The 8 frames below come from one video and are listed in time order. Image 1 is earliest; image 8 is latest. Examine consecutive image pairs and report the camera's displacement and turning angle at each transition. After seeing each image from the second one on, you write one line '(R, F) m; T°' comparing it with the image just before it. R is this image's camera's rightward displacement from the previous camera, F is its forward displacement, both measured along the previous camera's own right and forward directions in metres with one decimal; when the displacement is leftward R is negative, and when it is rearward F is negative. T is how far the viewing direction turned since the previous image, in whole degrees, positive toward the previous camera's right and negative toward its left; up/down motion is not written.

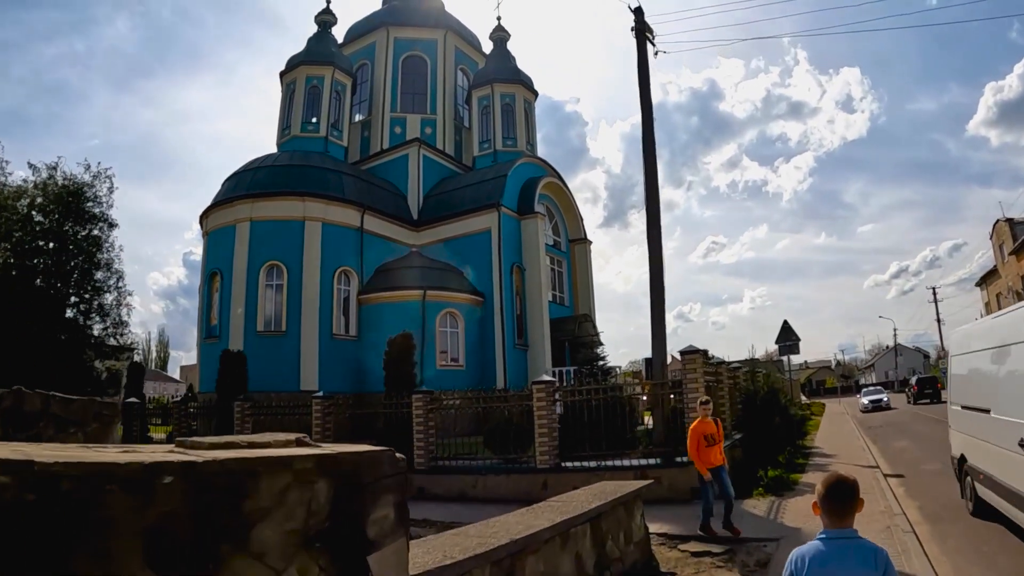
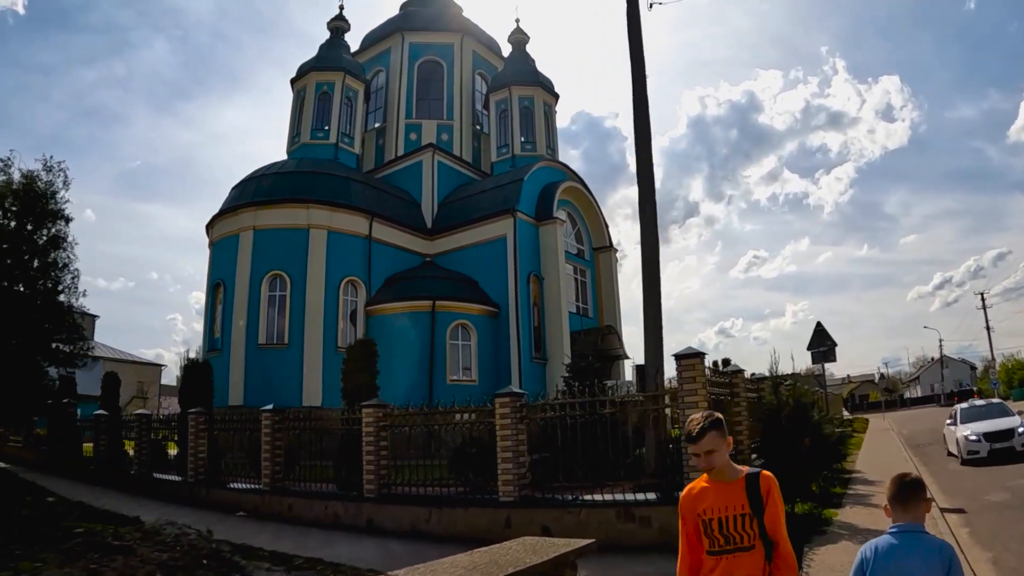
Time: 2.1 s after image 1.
(+0.8, +1.5) m; -3°
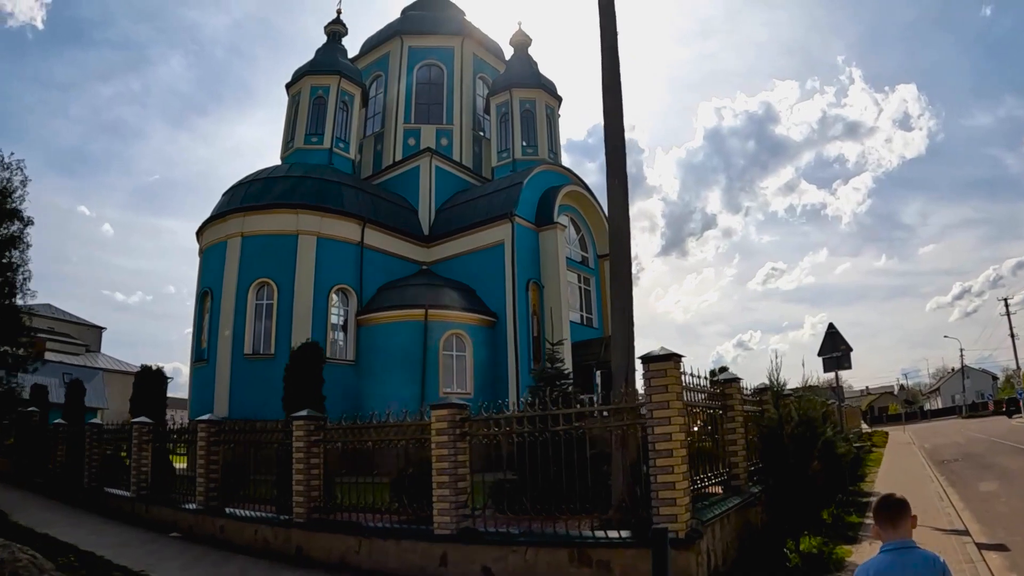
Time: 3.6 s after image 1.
(+0.6, +1.1) m; -1°
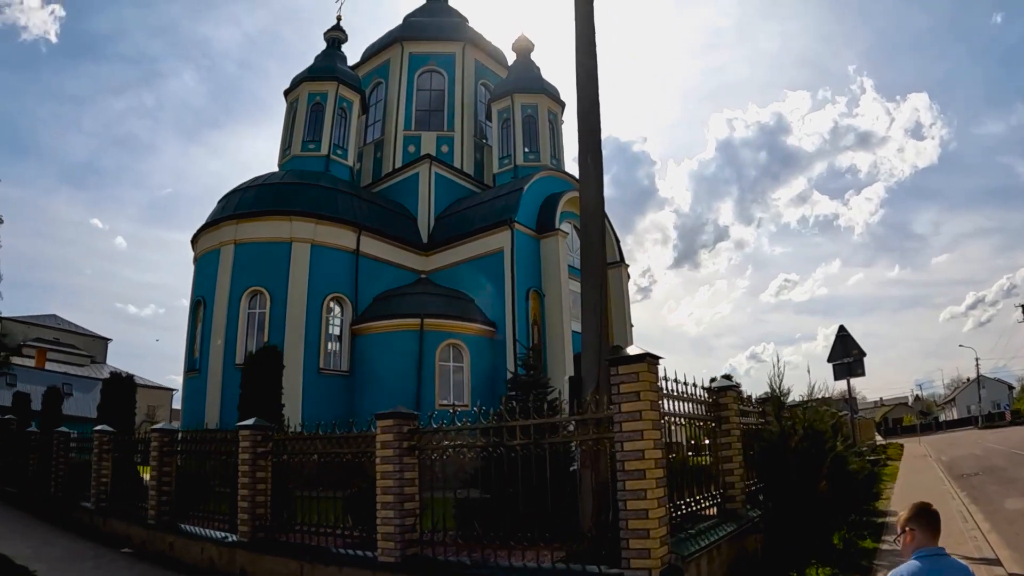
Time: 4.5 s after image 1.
(+0.4, +0.7) m; -1°
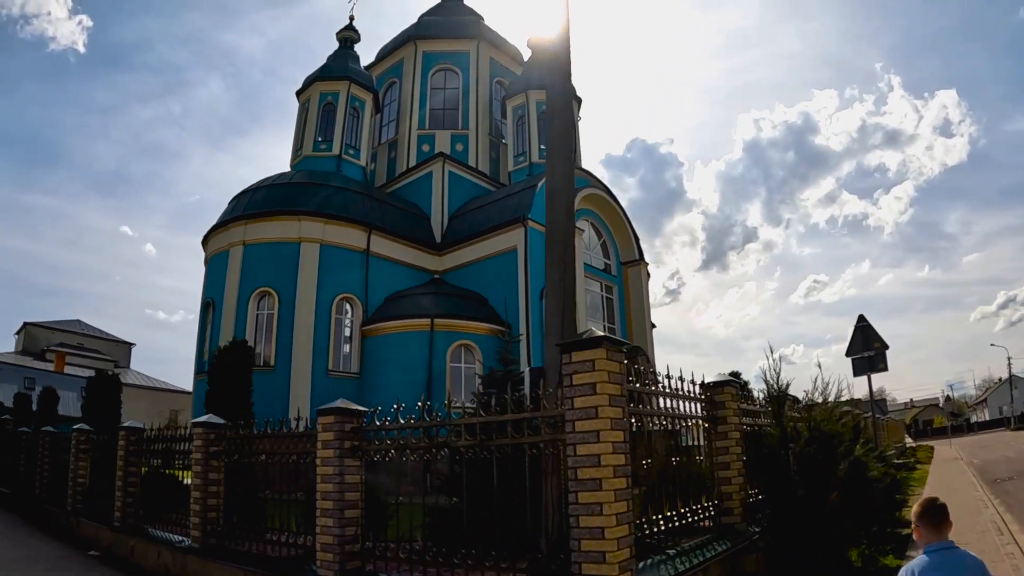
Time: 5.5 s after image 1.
(+0.3, +0.5) m; -2°
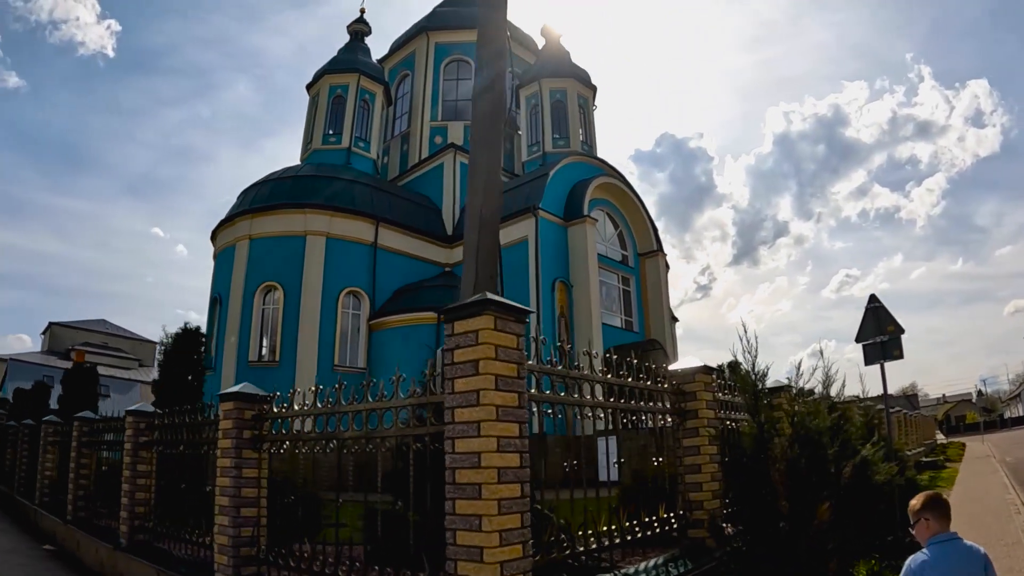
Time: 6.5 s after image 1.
(+0.5, +0.6) m; -2°
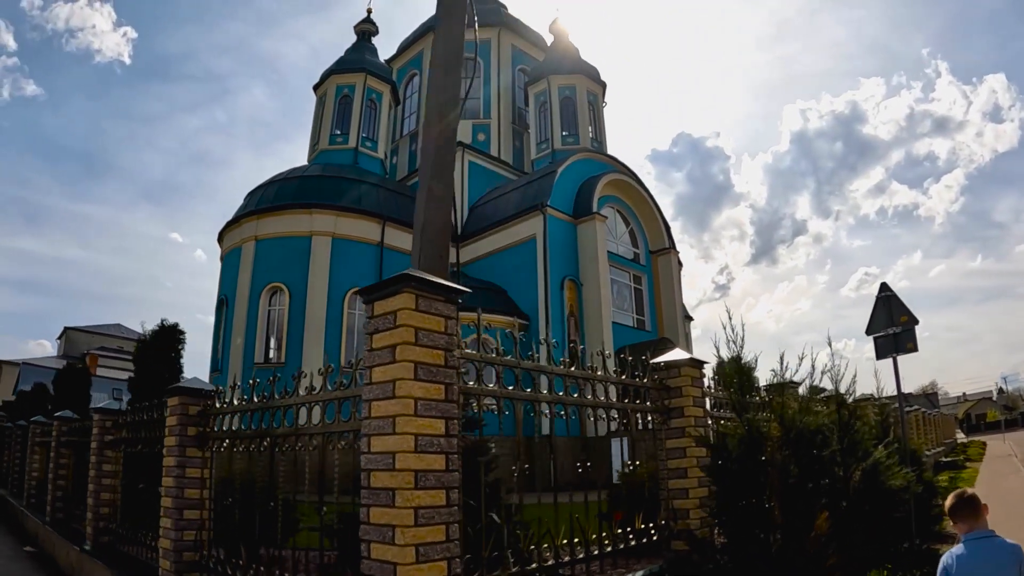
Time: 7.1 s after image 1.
(+0.2, +0.3) m; -1°
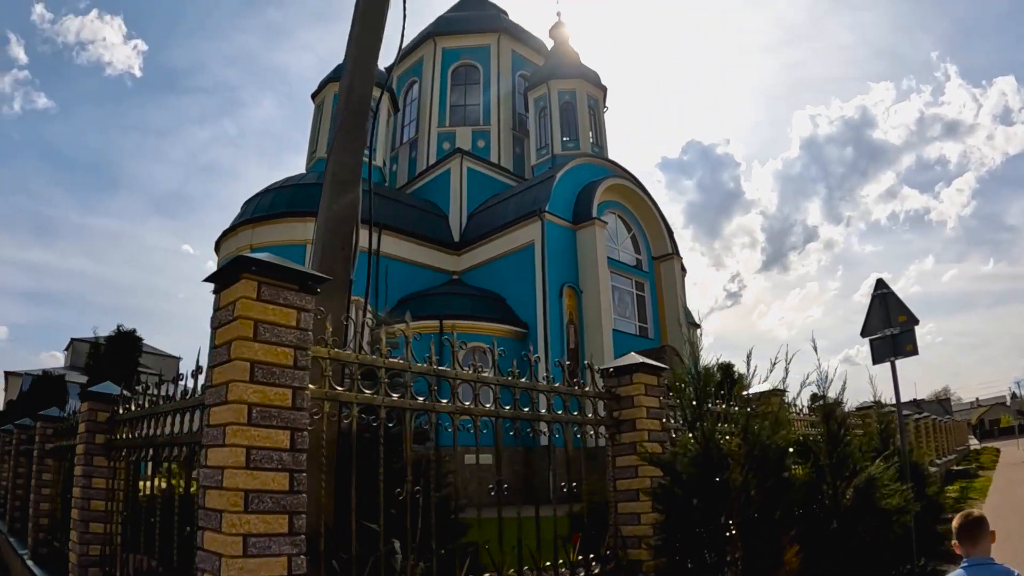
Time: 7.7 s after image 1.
(+0.4, +0.4) m; -1°
